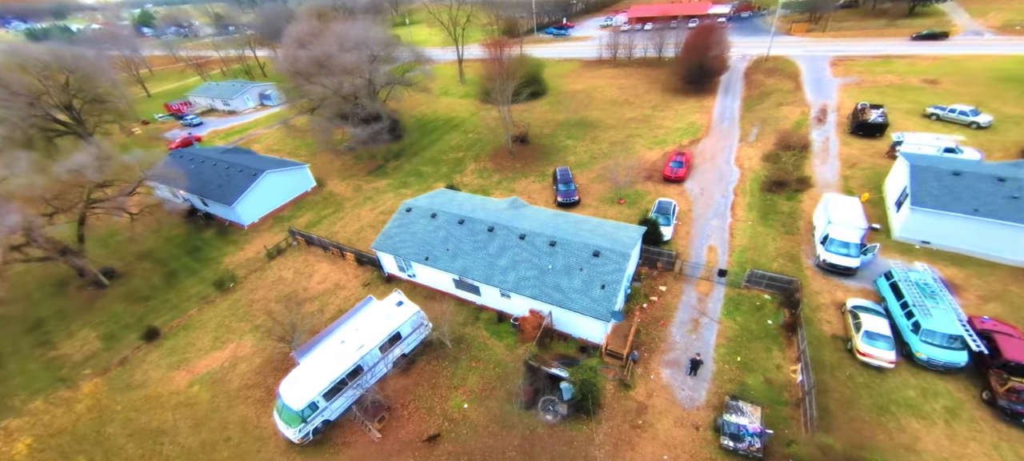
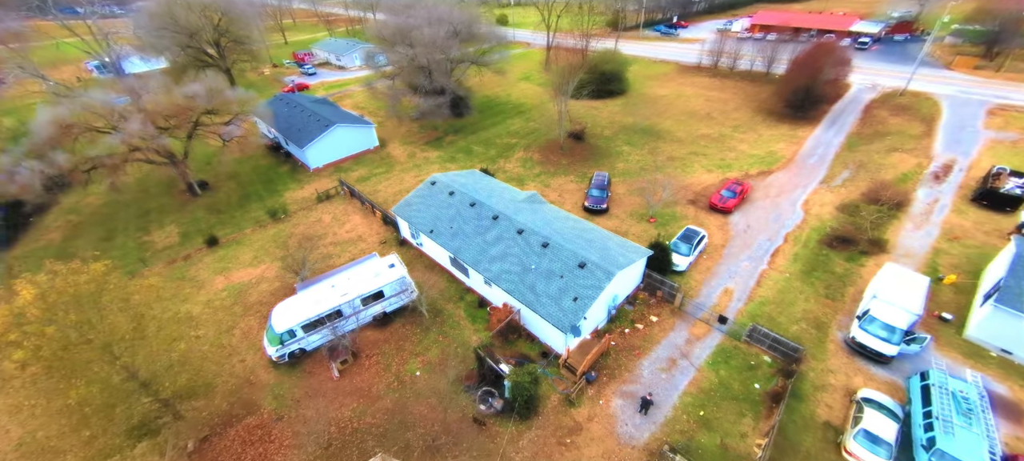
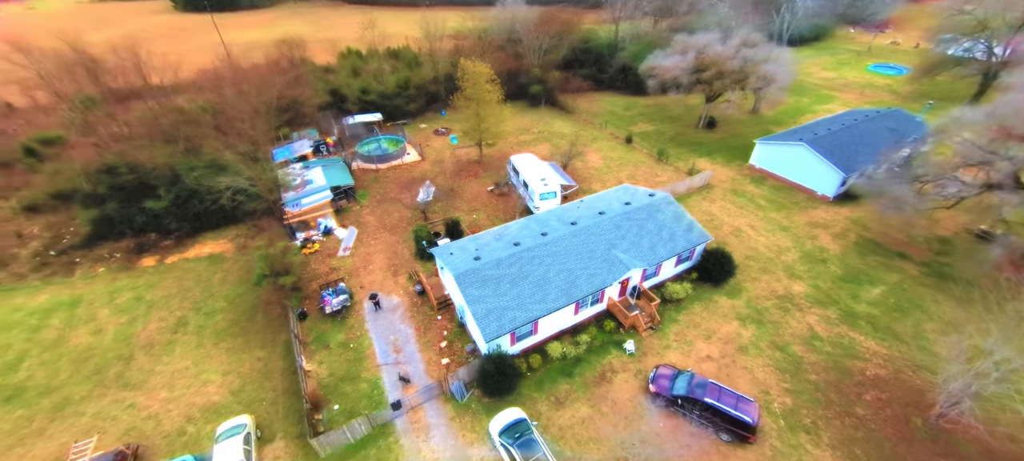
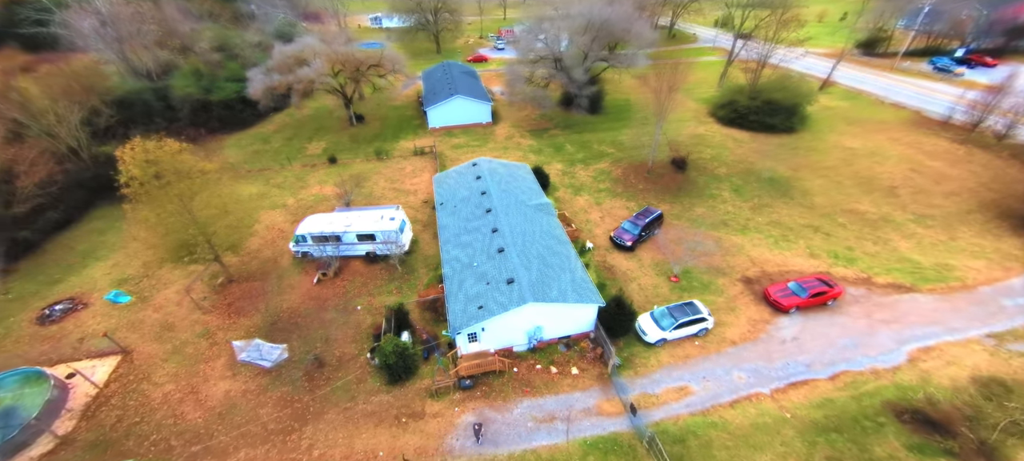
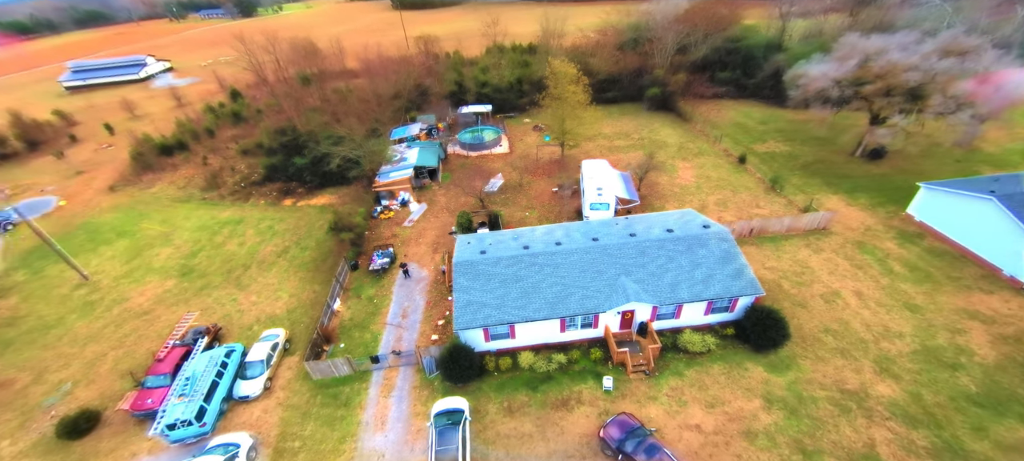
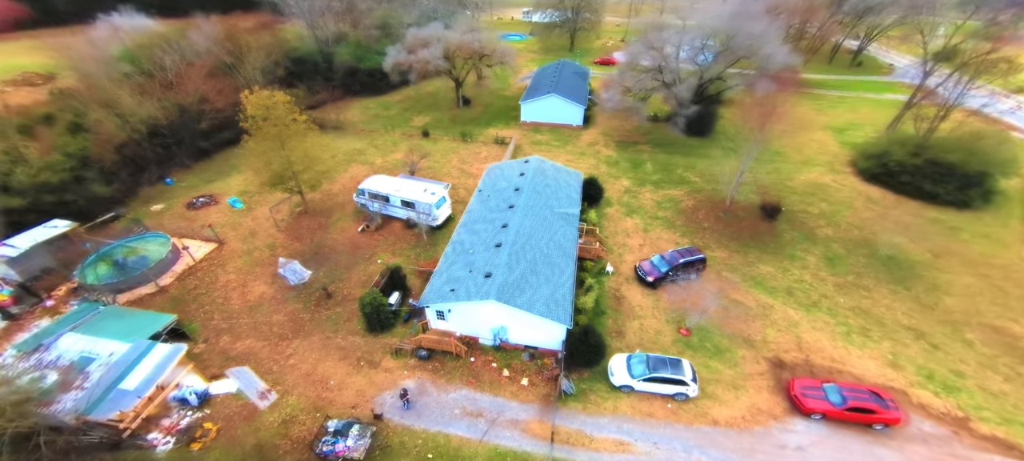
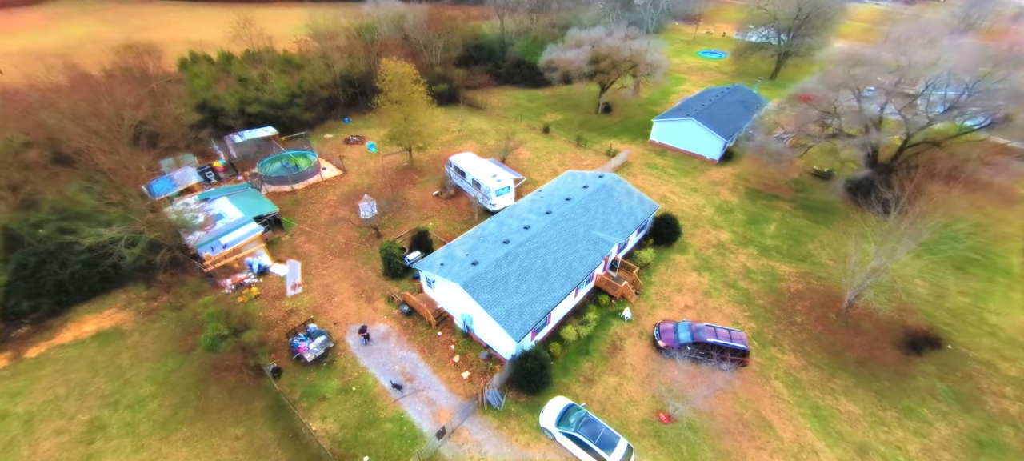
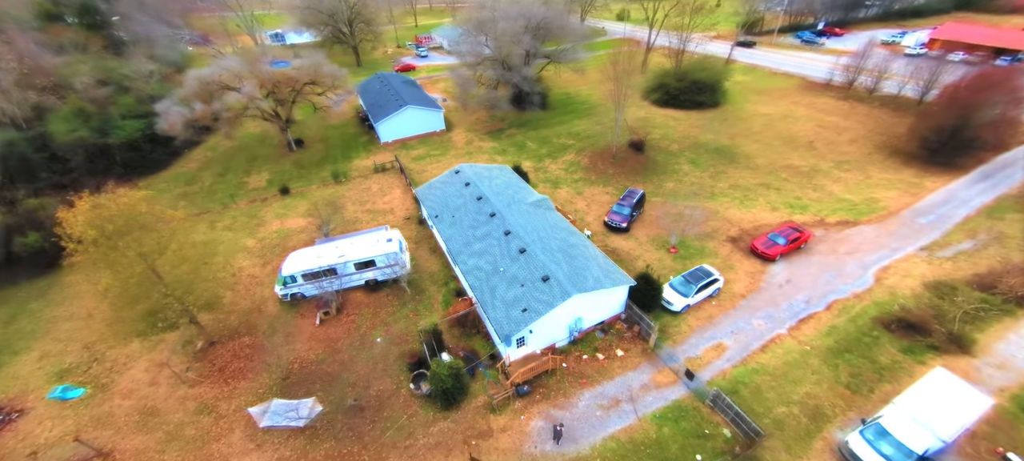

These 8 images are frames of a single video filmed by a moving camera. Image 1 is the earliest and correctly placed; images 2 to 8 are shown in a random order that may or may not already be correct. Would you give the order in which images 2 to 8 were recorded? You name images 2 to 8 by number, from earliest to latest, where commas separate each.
2, 8, 4, 6, 7, 3, 5
